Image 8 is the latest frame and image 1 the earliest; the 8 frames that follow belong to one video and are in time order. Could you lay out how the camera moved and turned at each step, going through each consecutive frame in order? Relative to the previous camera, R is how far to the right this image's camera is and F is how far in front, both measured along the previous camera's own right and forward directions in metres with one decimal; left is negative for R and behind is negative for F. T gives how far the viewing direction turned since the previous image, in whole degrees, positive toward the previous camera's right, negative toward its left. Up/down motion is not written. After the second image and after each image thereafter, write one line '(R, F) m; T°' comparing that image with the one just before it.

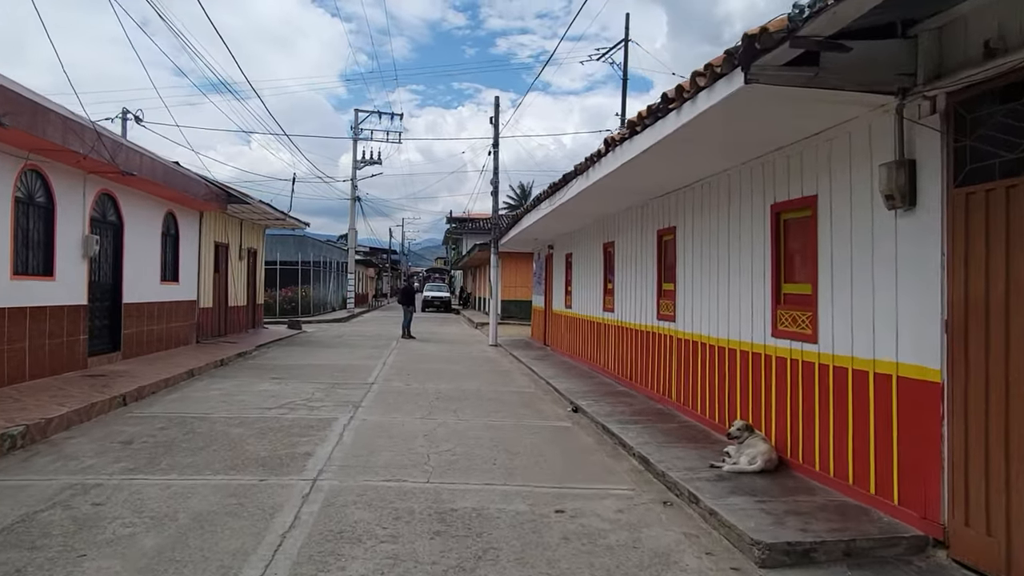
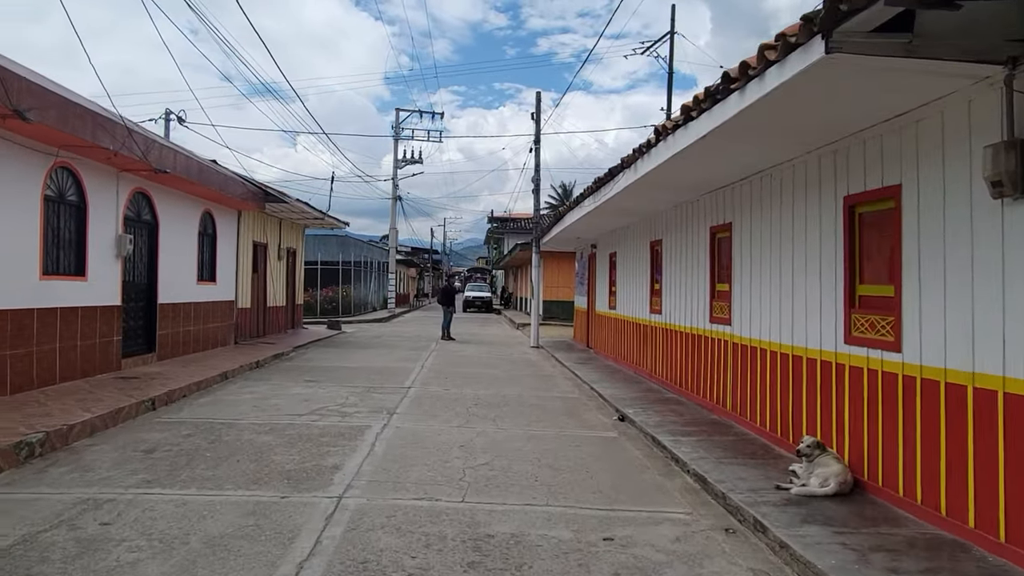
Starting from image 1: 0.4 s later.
(0.0, +0.5) m; -3°
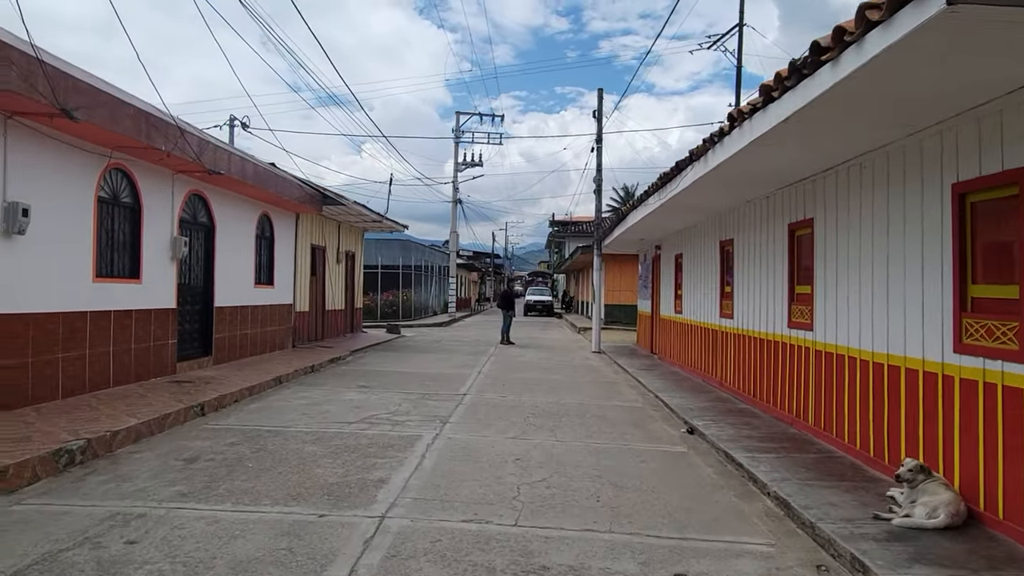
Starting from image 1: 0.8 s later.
(0.0, +0.5) m; -5°
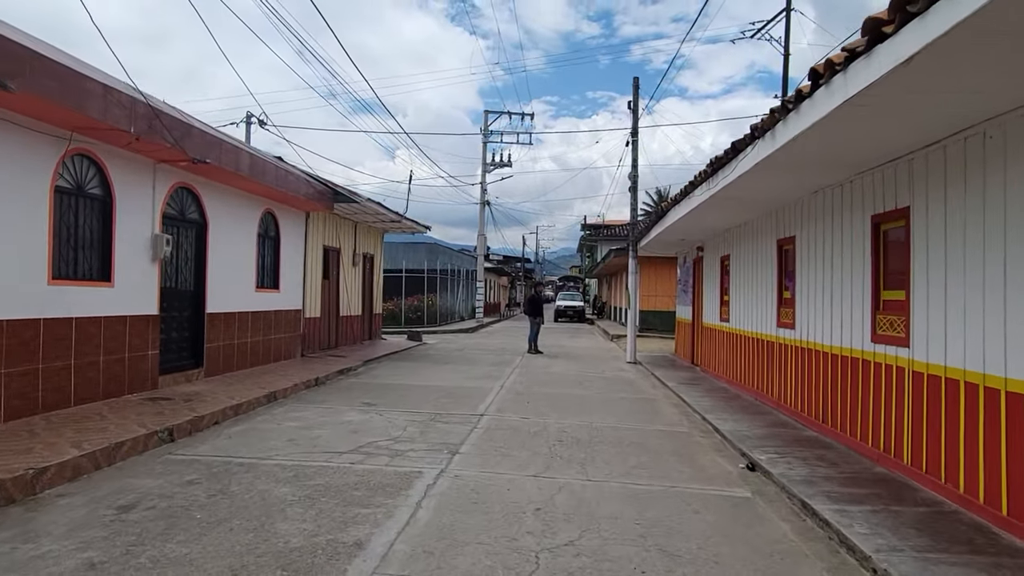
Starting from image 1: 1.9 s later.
(+0.1, +1.4) m; -2°
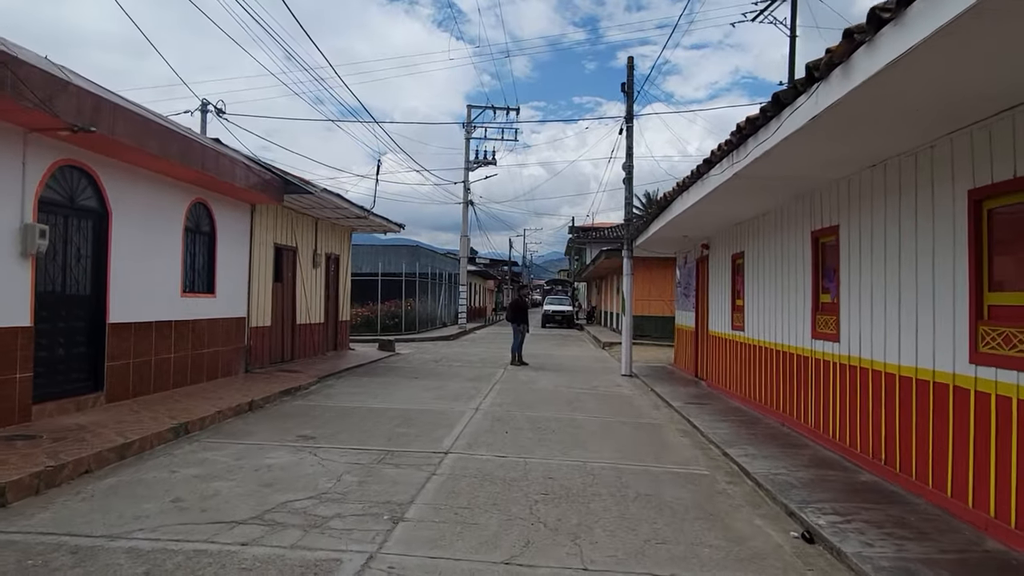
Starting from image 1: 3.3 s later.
(+0.2, +2.0) m; +1°
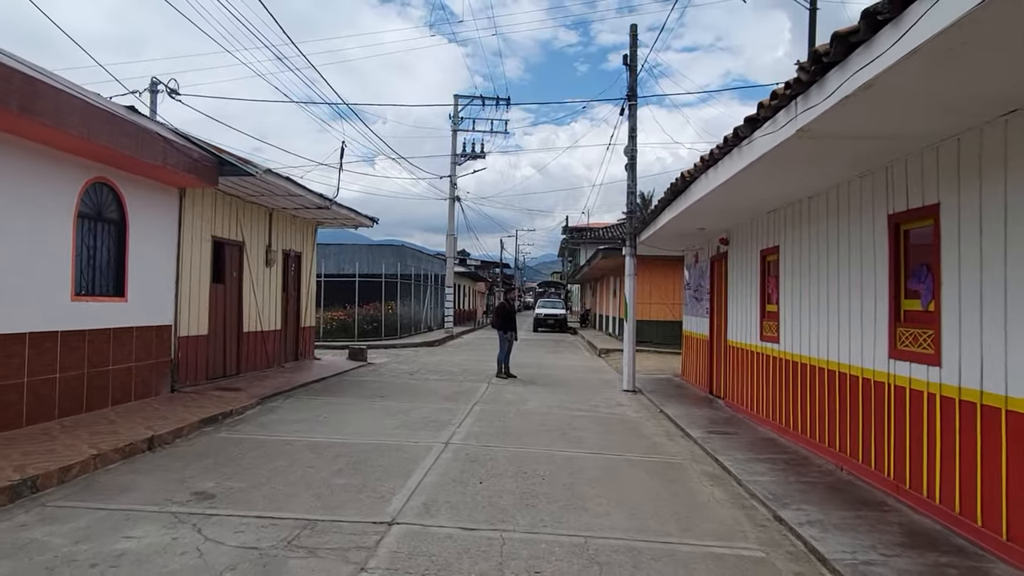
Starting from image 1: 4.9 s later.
(+0.1, +2.1) m; +1°
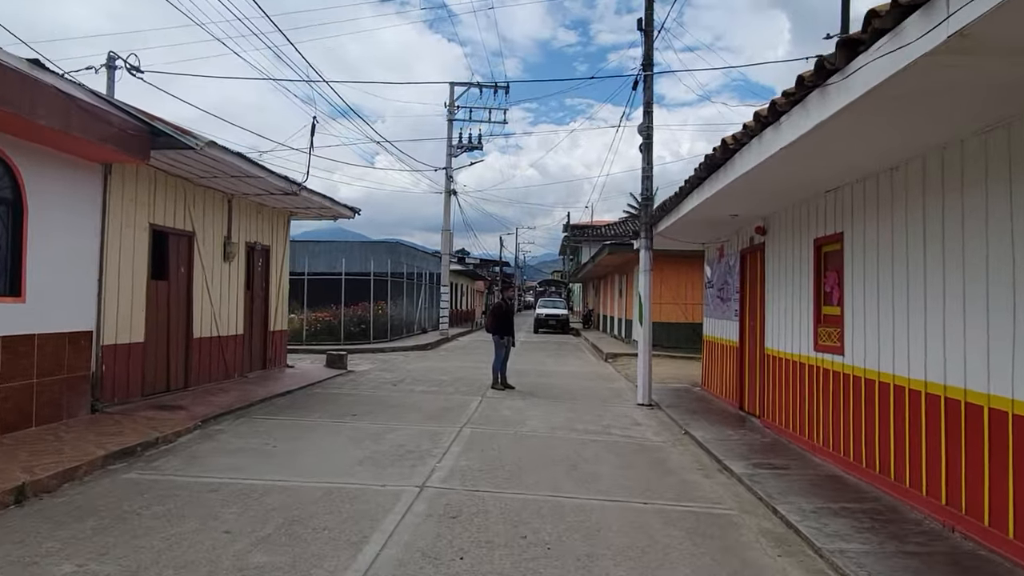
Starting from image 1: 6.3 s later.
(0.0, +1.9) m; 0°
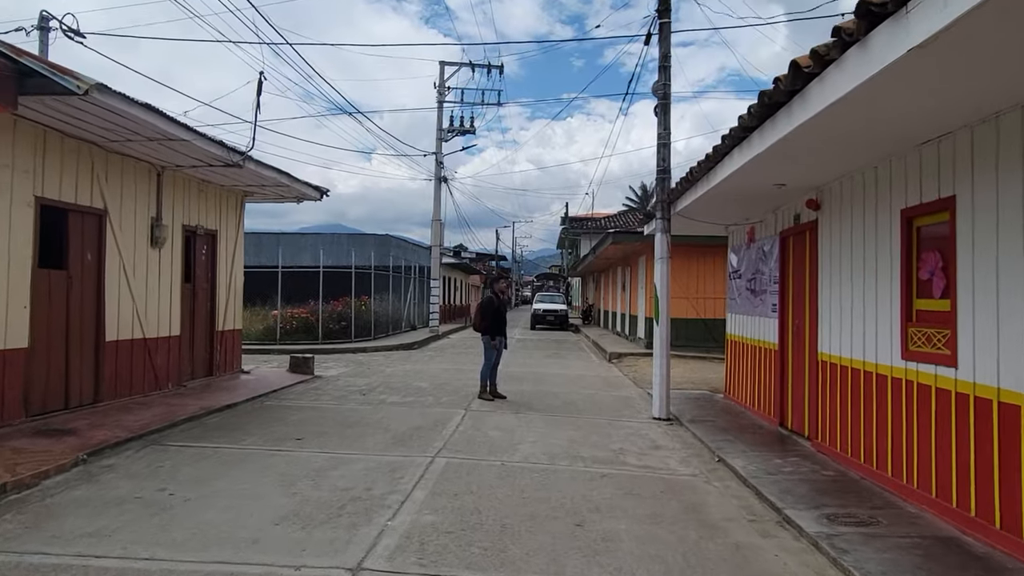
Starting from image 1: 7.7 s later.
(+0.1, +2.1) m; 0°
